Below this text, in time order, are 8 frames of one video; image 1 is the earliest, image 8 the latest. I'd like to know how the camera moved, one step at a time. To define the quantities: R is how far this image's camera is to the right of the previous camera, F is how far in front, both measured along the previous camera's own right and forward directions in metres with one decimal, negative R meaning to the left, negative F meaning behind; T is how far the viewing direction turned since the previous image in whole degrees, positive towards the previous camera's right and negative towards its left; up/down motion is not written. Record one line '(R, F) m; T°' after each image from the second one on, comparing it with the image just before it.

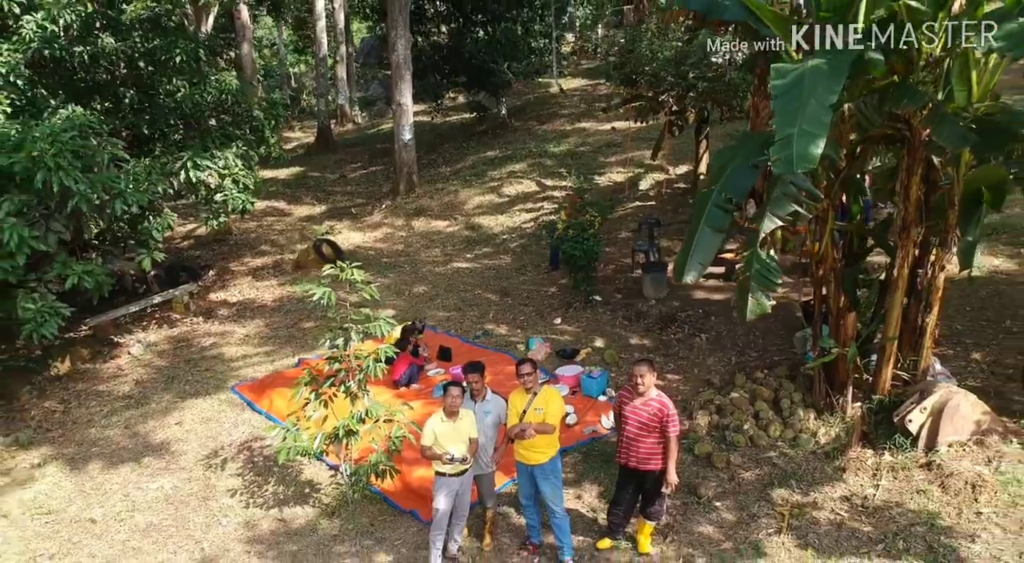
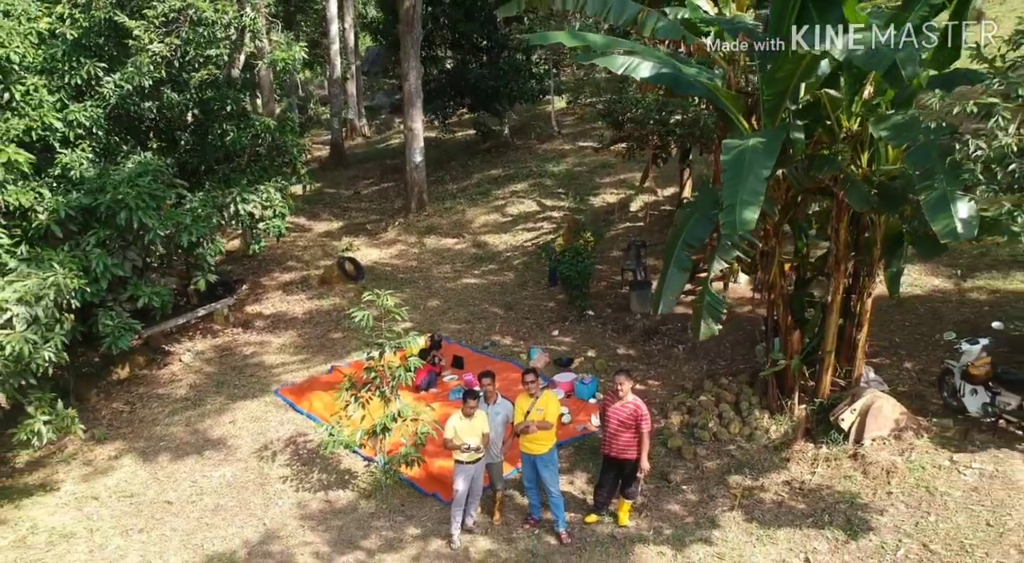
(0.0, -1.1) m; 0°
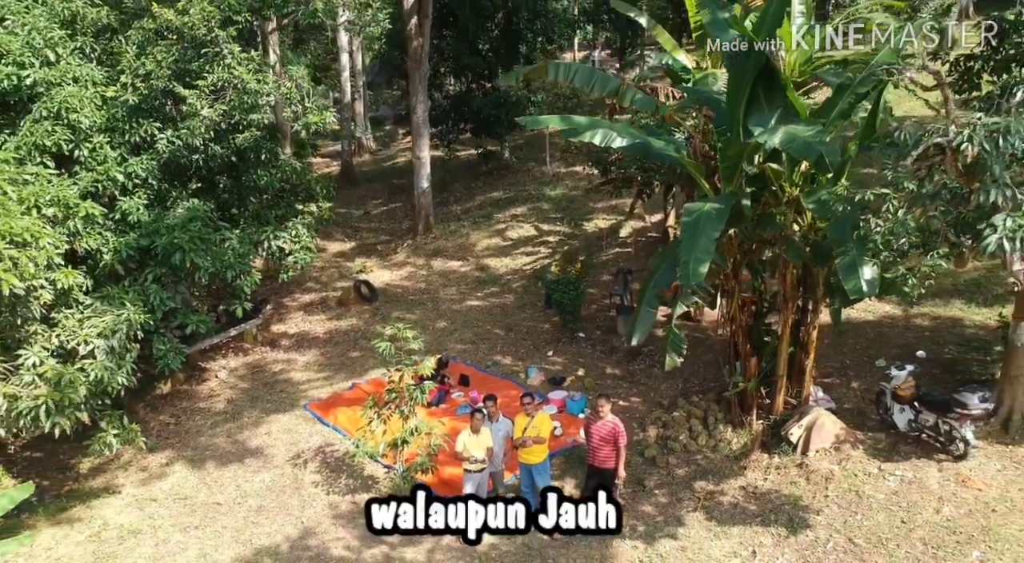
(0.0, -1.1) m; 0°
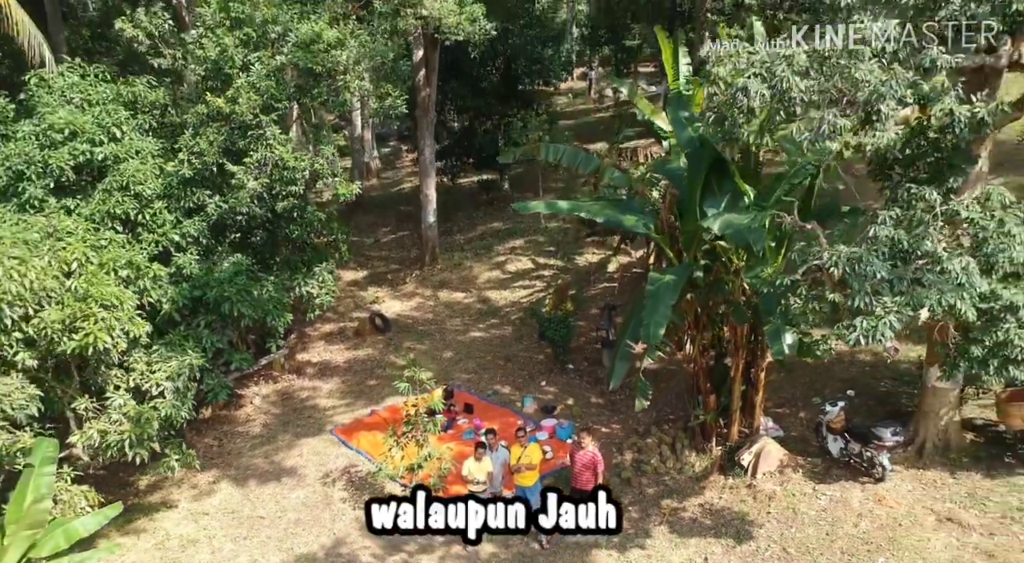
(0.0, -1.4) m; 0°
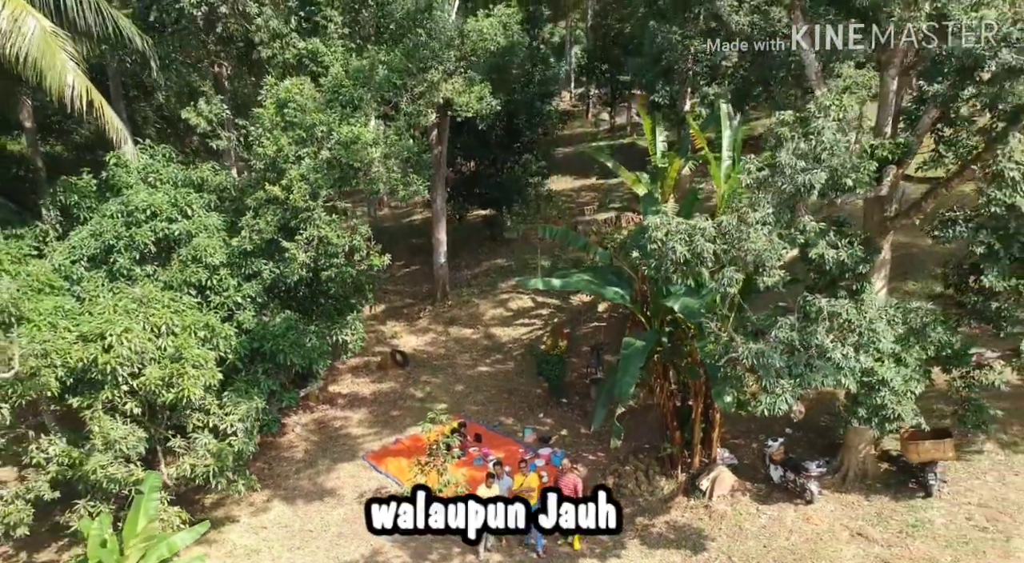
(0.0, -2.1) m; 0°
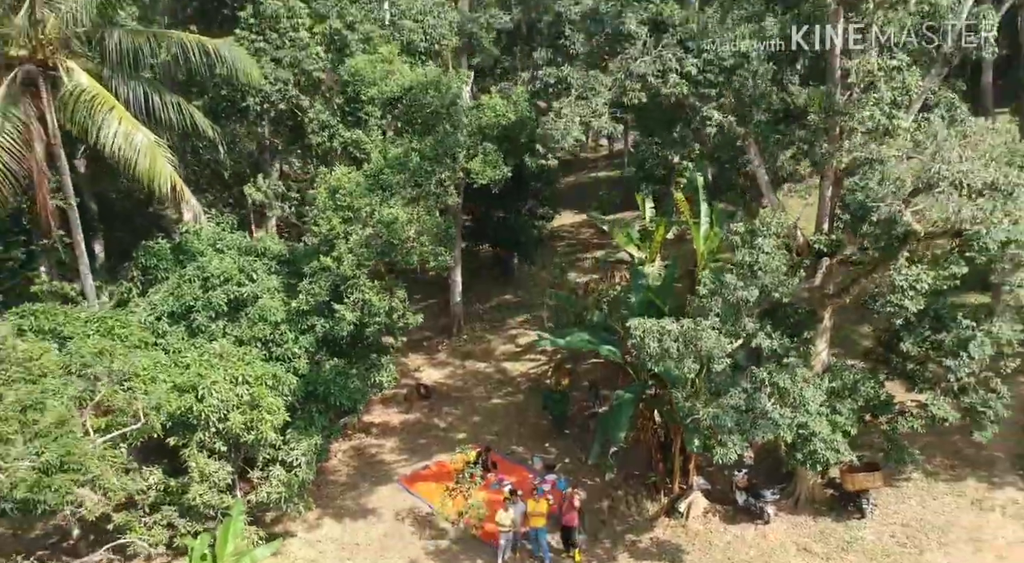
(-0.2, -2.4) m; 0°
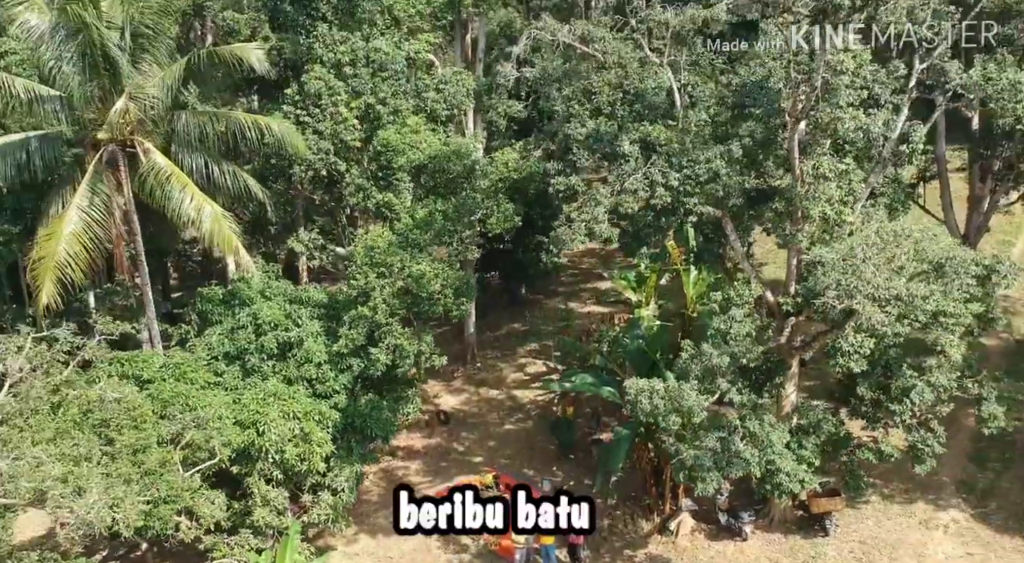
(-0.2, -2.1) m; 0°
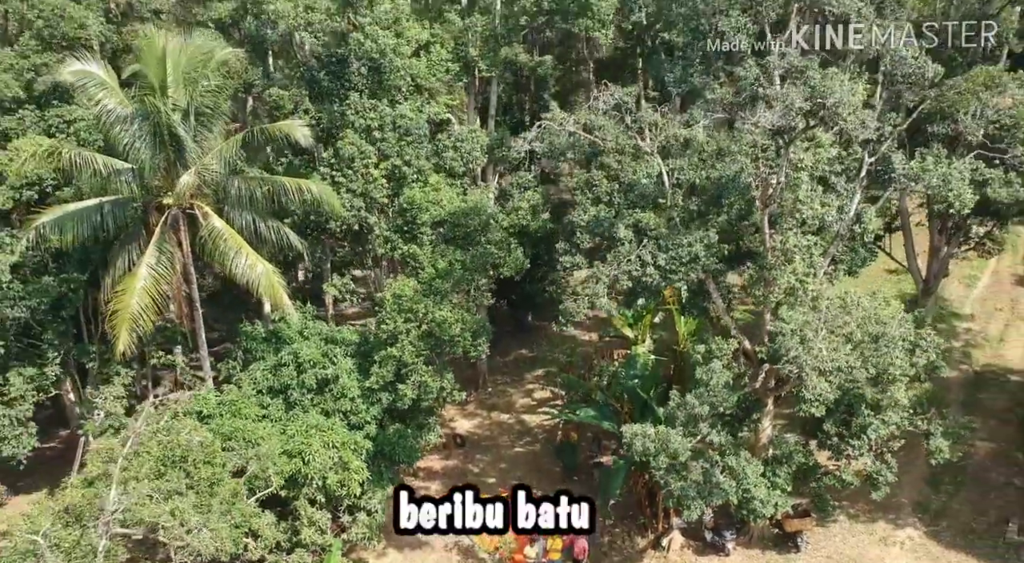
(-0.2, -2.2) m; 0°
